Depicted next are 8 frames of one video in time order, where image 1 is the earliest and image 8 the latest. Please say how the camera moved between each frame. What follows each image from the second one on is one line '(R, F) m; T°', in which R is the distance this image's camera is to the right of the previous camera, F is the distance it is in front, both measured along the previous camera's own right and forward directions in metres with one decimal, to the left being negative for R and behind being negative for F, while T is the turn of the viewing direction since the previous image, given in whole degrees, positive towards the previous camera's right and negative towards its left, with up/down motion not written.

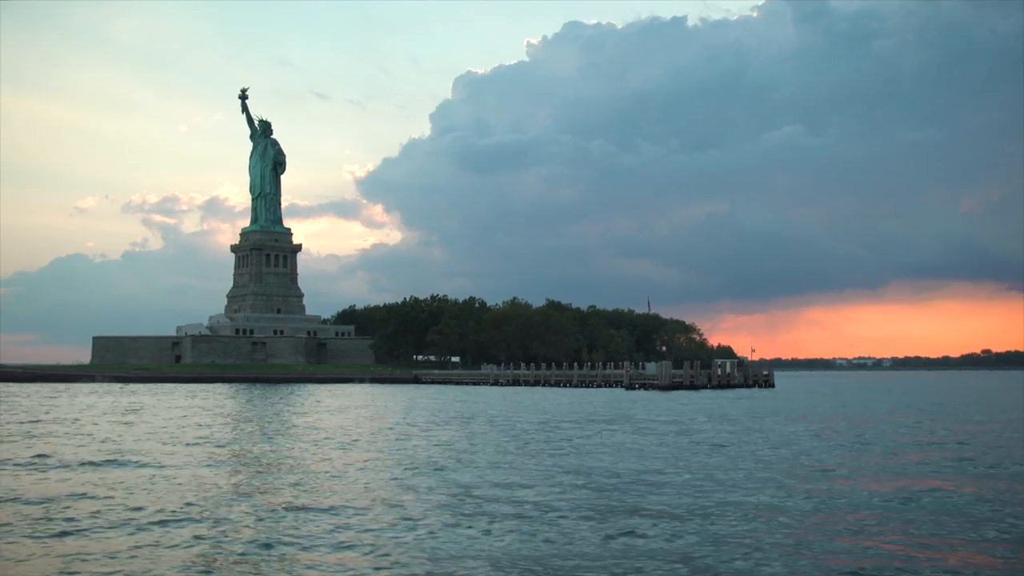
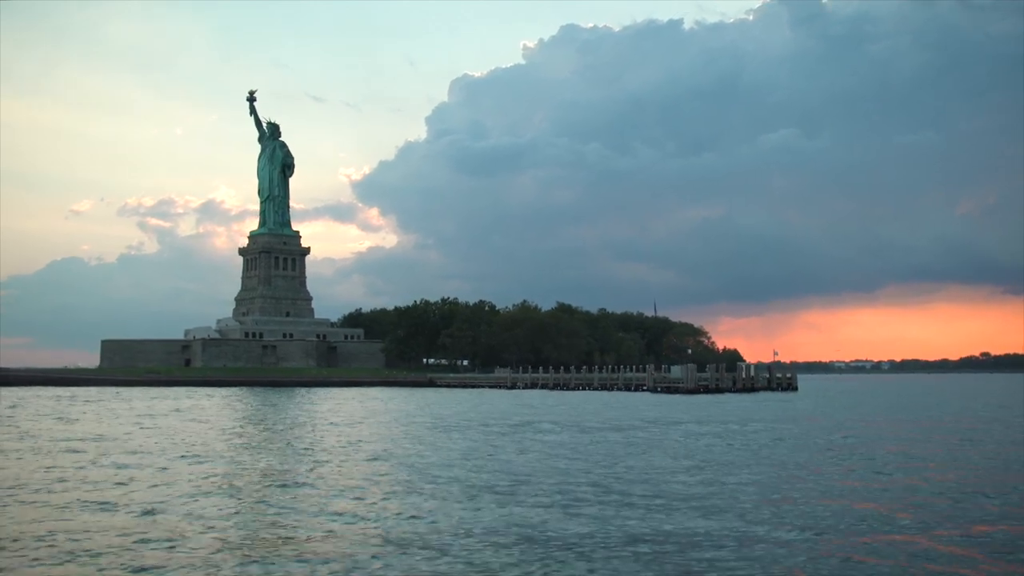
(-1.5, +0.4) m; 0°
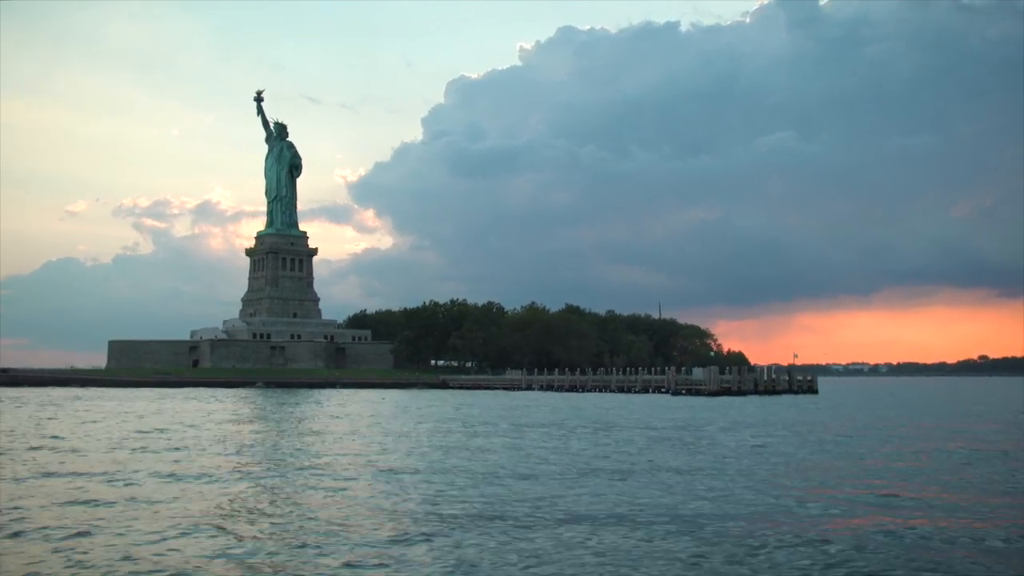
(-1.3, +0.4) m; 0°
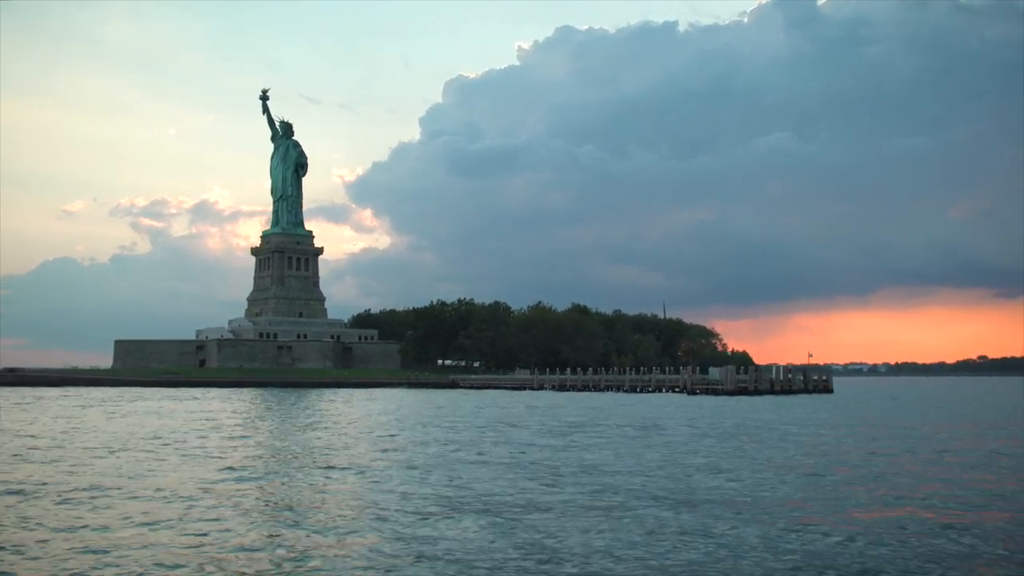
(-1.0, +0.3) m; 0°
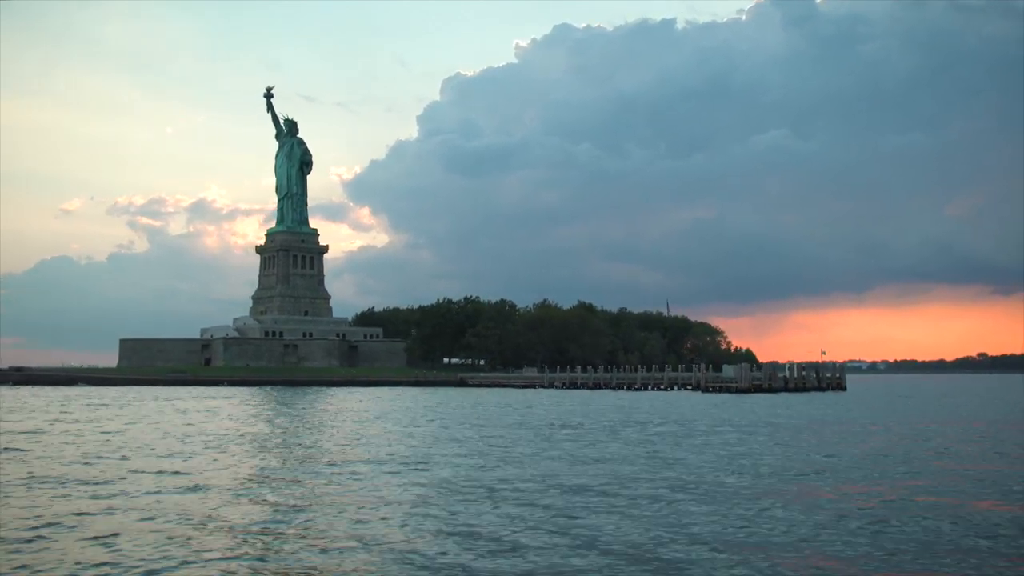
(-0.8, +0.2) m; 0°
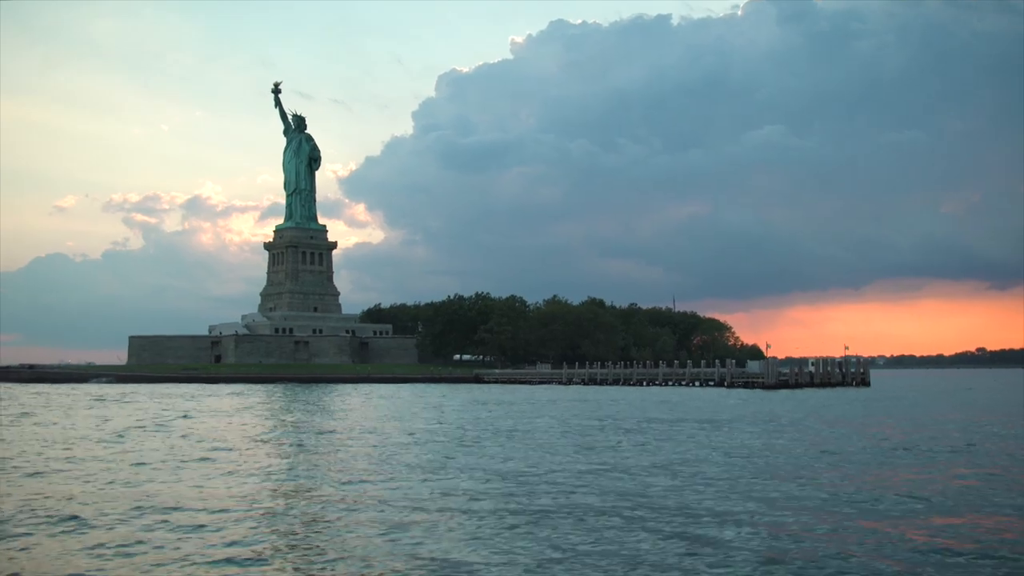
(-1.5, +0.4) m; 0°
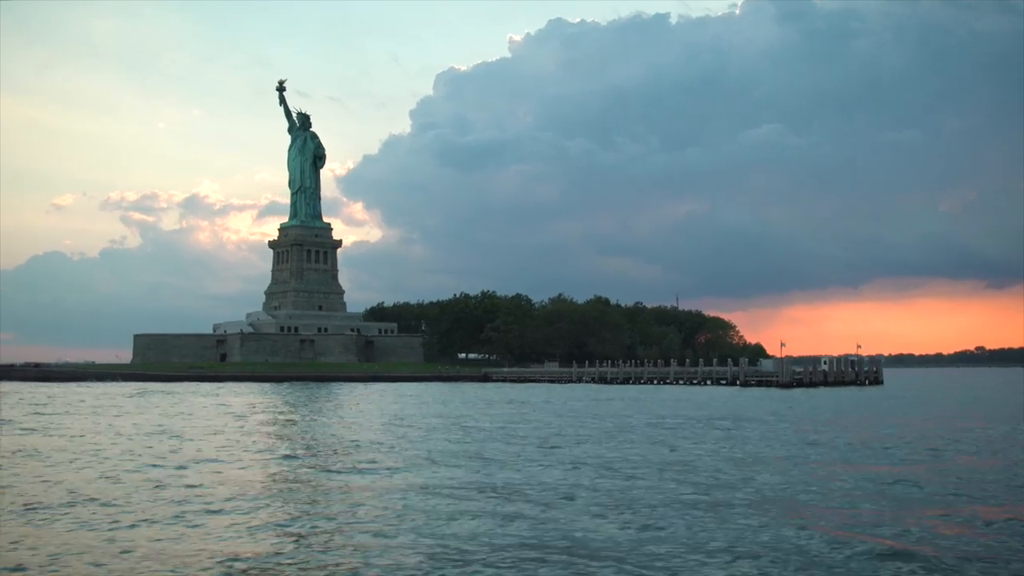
(-0.8, +0.2) m; 0°
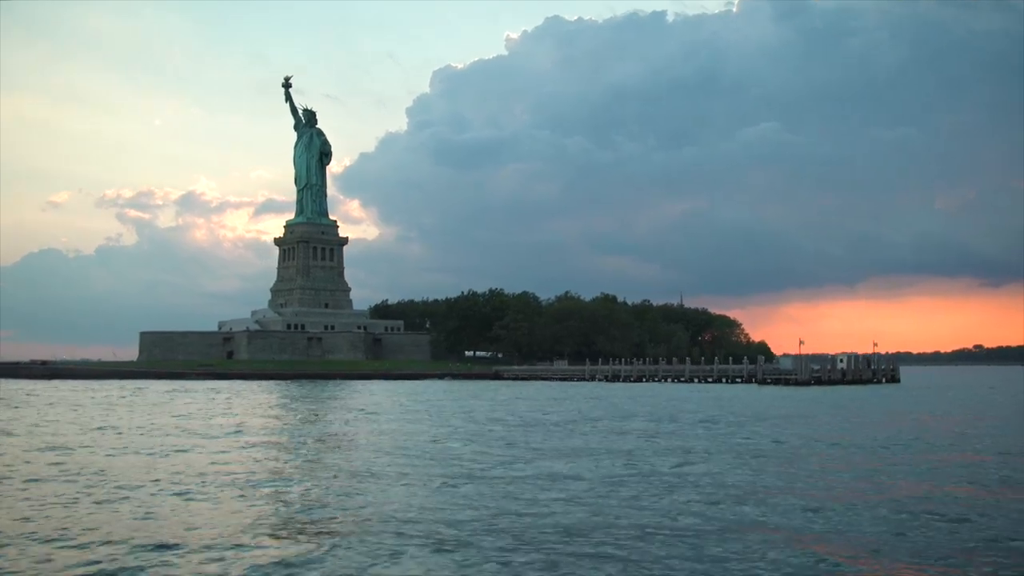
(-1.1, +0.3) m; 0°
